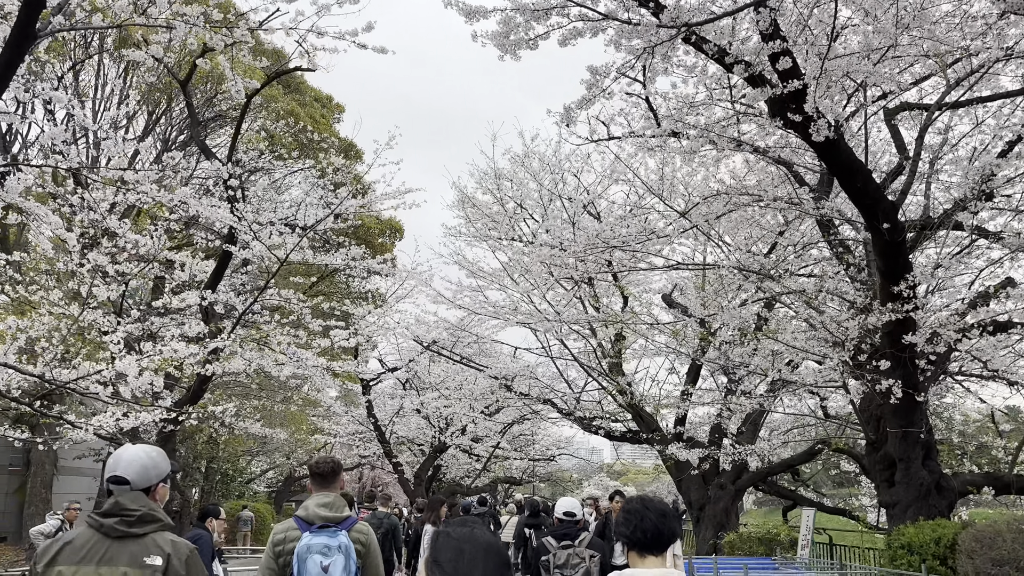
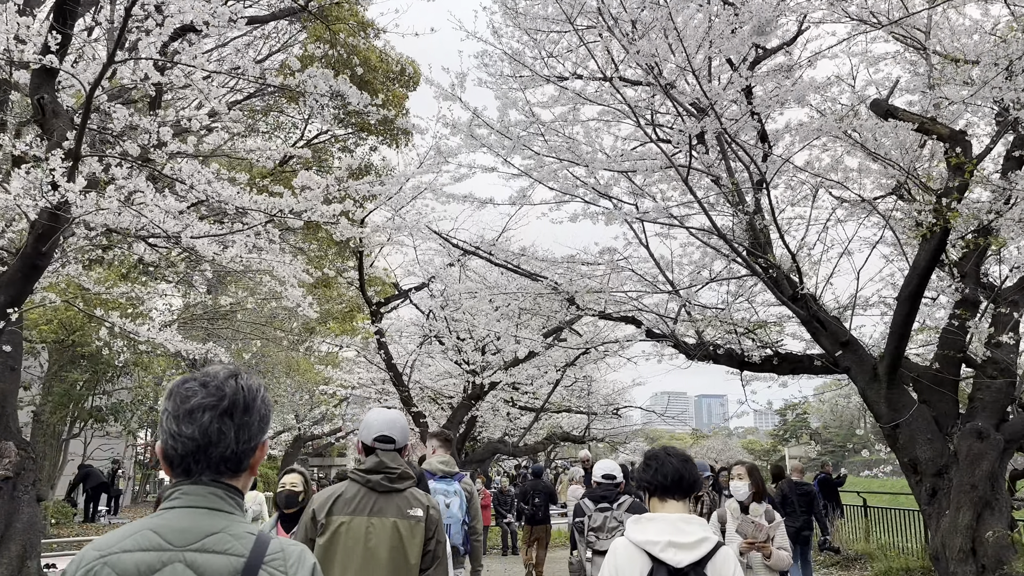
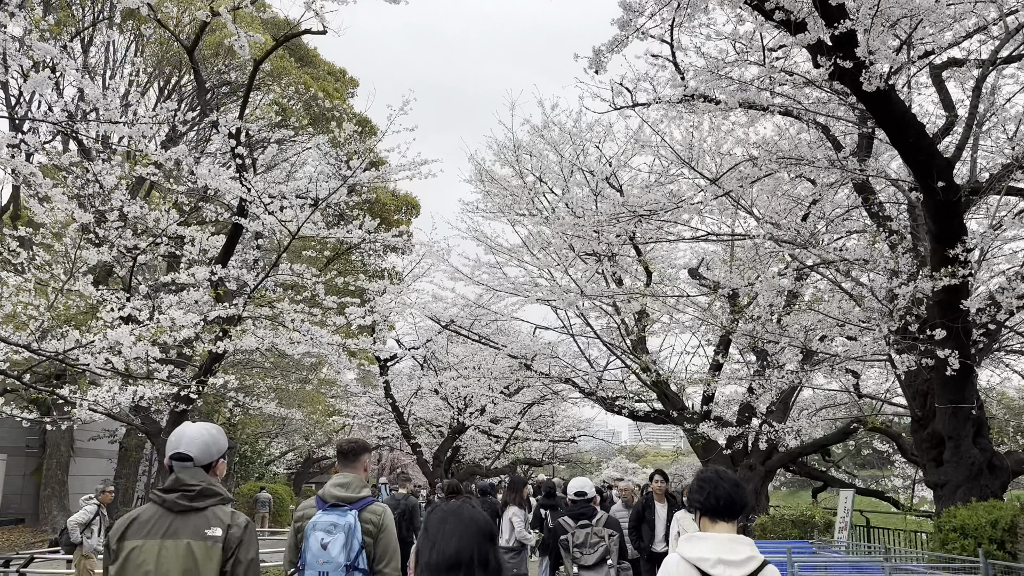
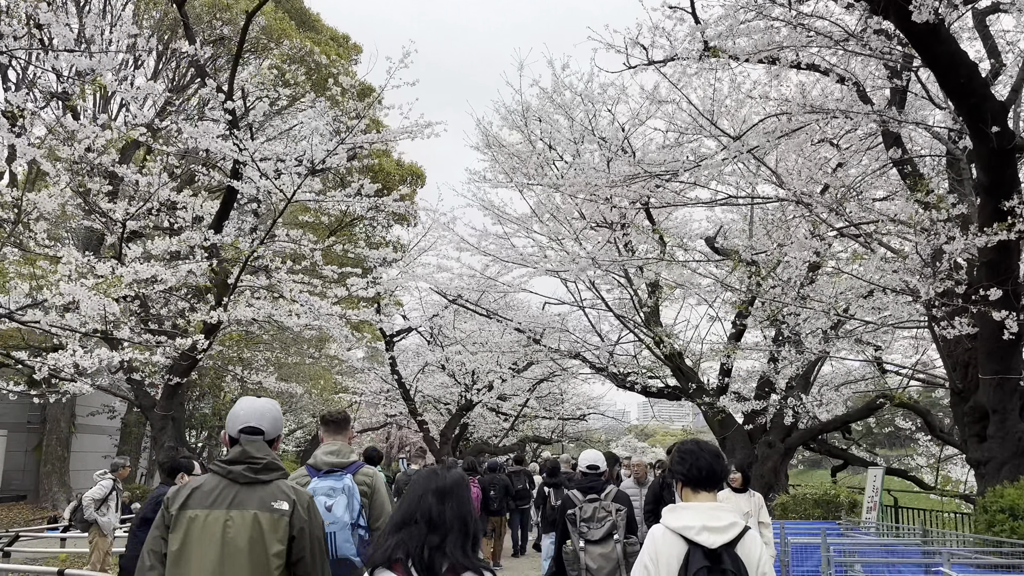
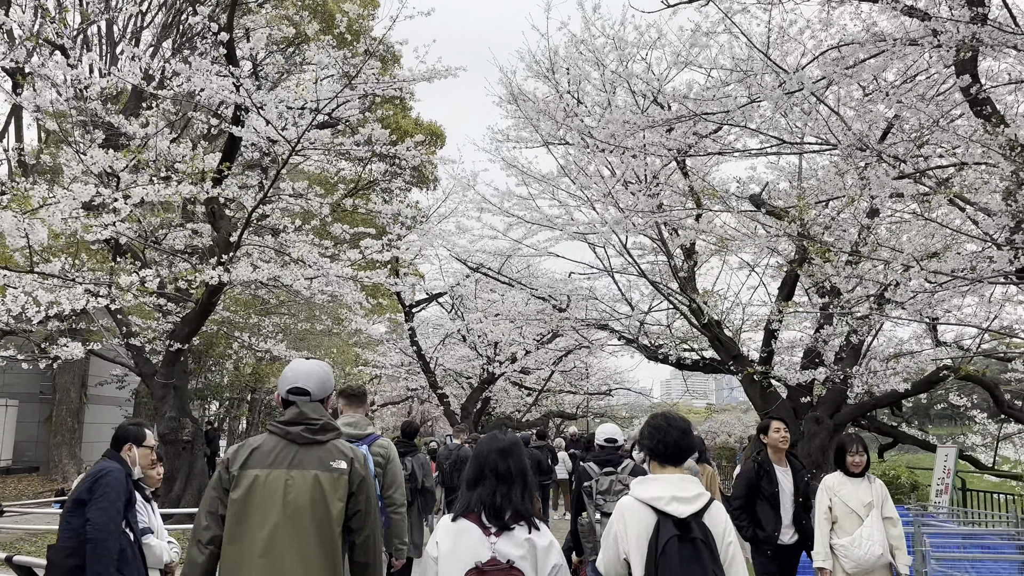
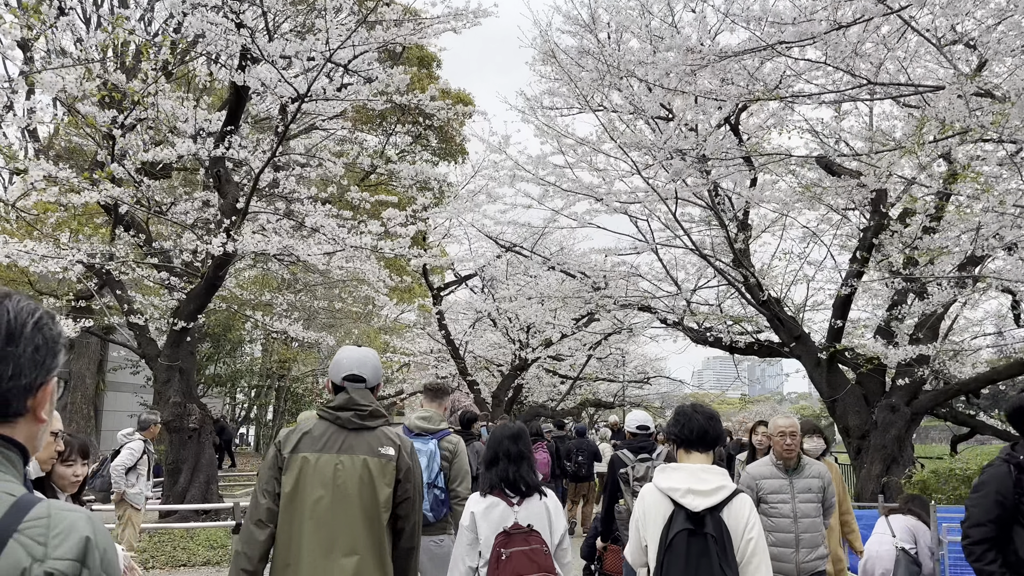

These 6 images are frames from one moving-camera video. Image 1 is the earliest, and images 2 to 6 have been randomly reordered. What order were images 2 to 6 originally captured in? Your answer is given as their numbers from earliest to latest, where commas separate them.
3, 4, 5, 6, 2
